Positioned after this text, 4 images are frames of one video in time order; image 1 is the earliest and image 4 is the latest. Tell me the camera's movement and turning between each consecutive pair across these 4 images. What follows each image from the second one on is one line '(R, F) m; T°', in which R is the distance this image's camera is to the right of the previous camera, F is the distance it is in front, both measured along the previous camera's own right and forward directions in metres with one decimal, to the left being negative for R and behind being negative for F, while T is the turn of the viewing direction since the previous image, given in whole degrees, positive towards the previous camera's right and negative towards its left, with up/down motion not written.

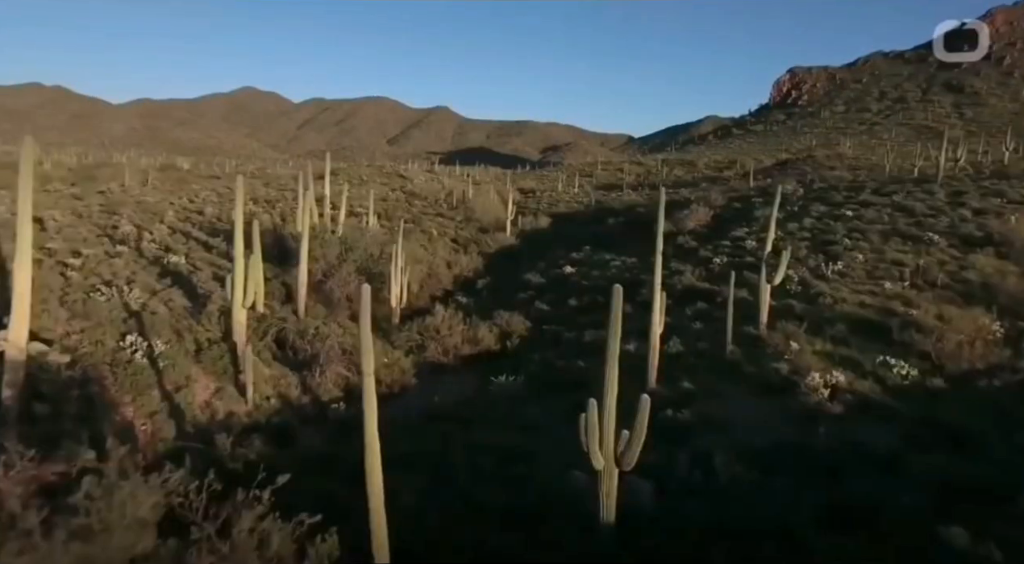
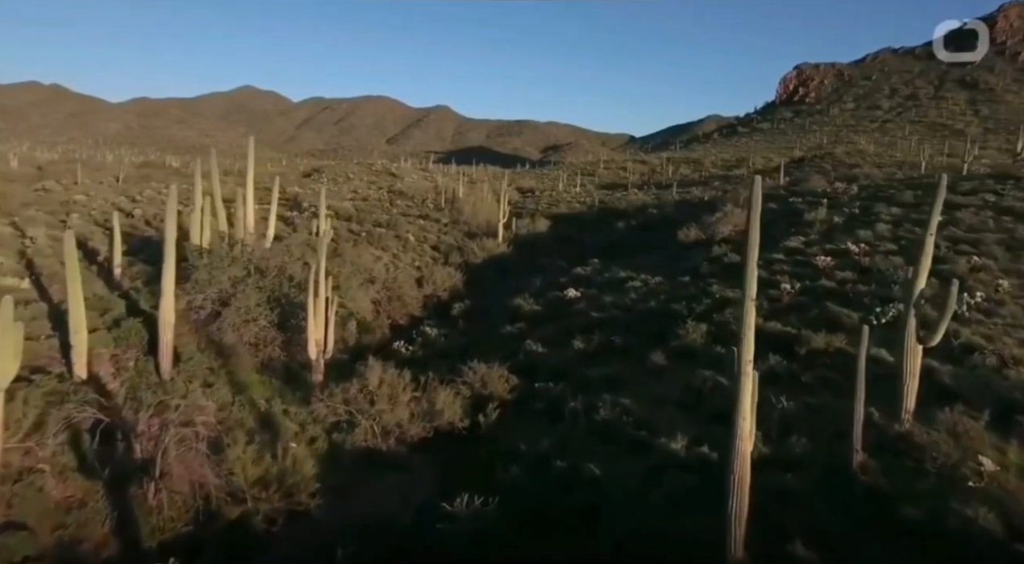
(+0.4, +5.8) m; 0°
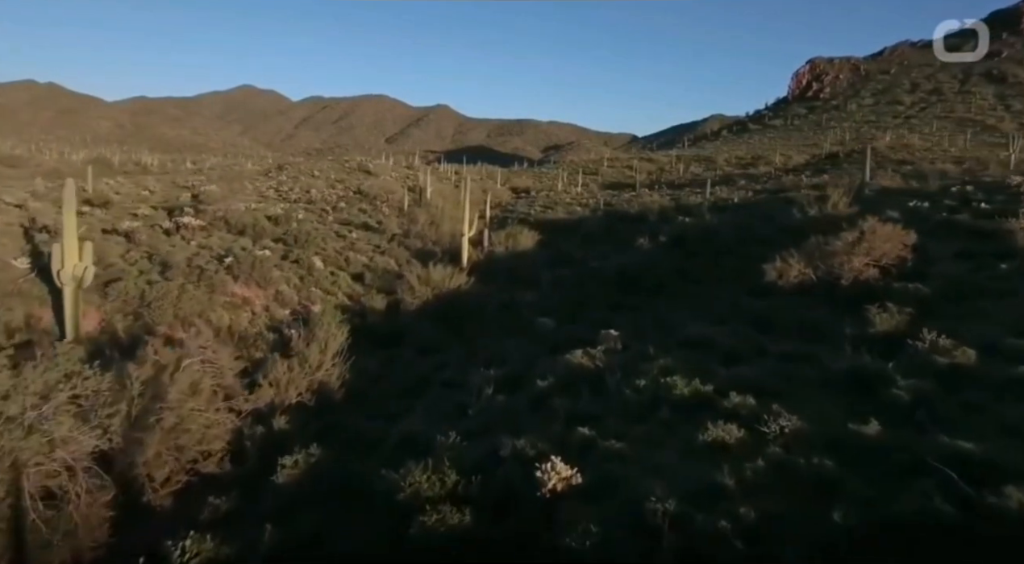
(+1.1, +11.0) m; 0°
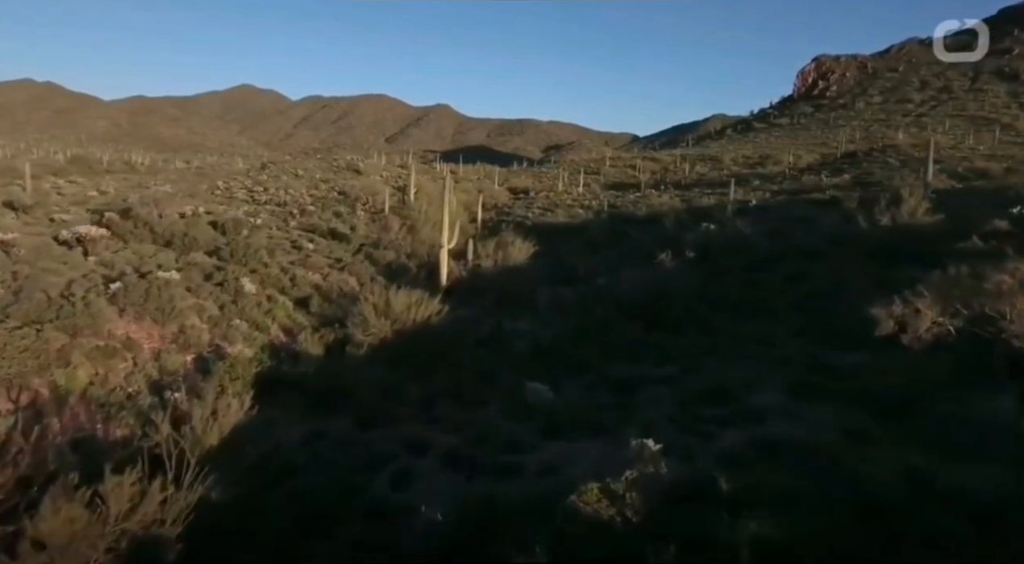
(+0.3, +4.4) m; 0°
